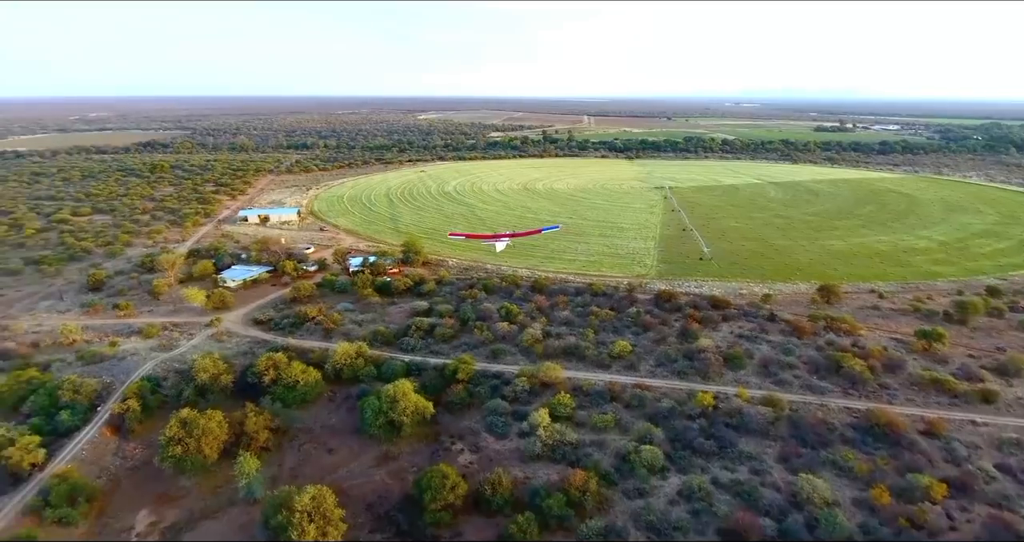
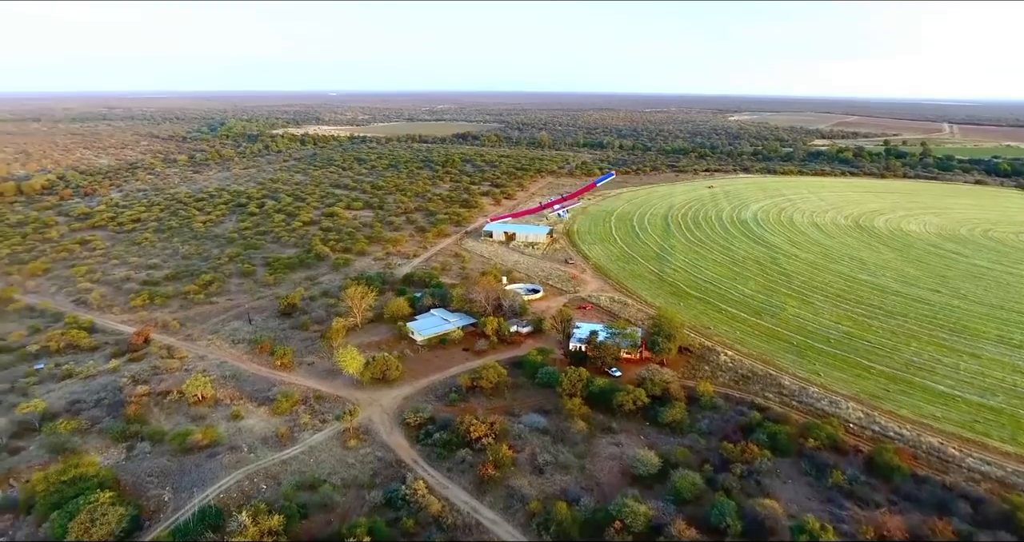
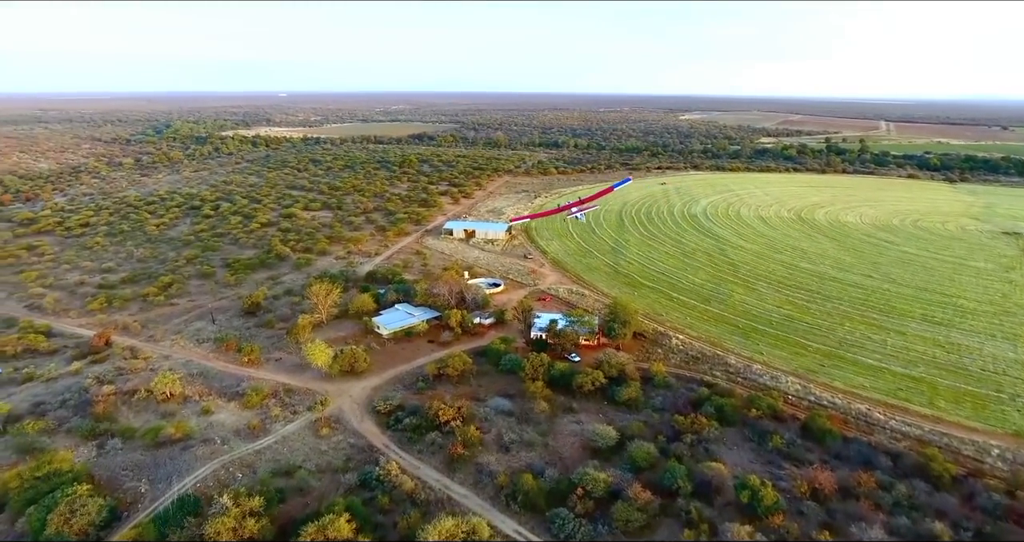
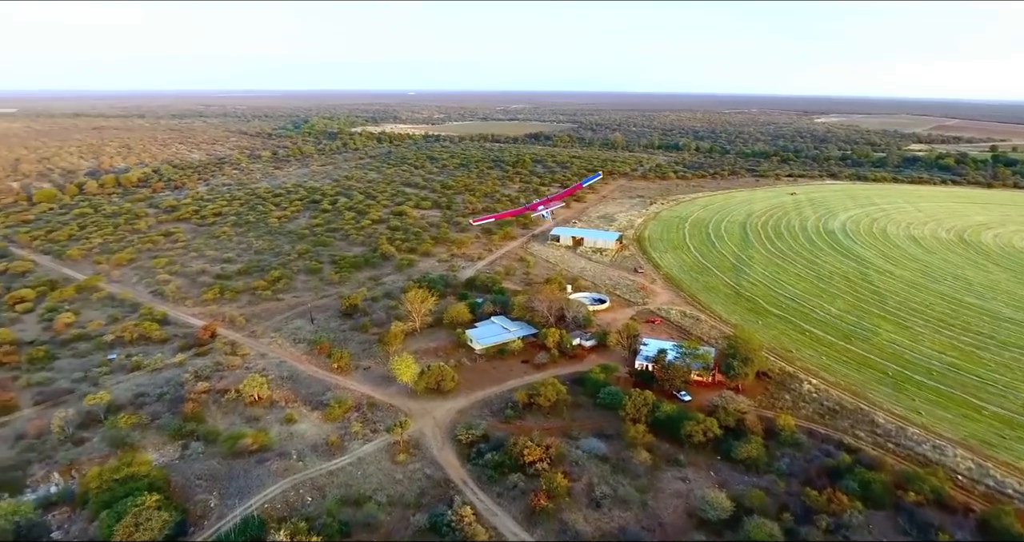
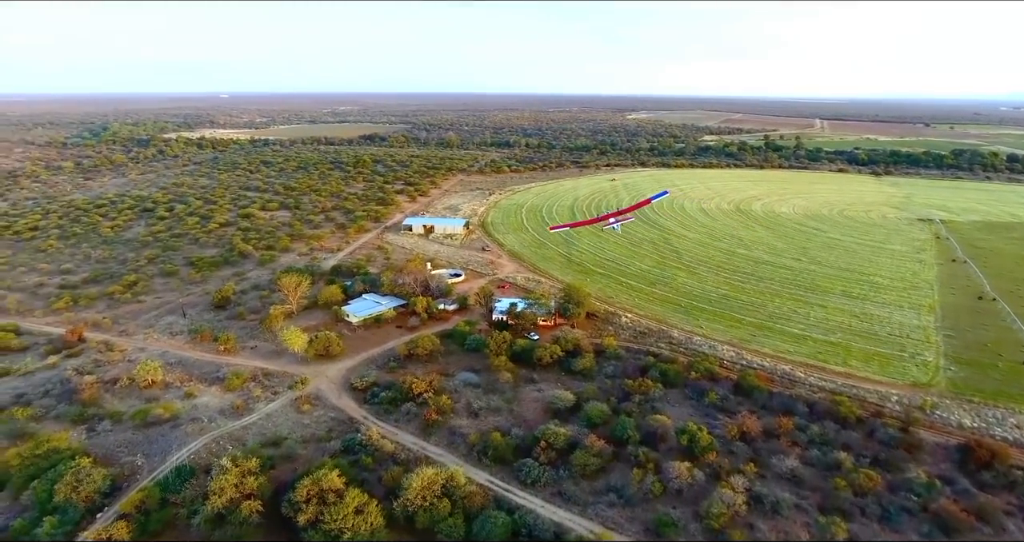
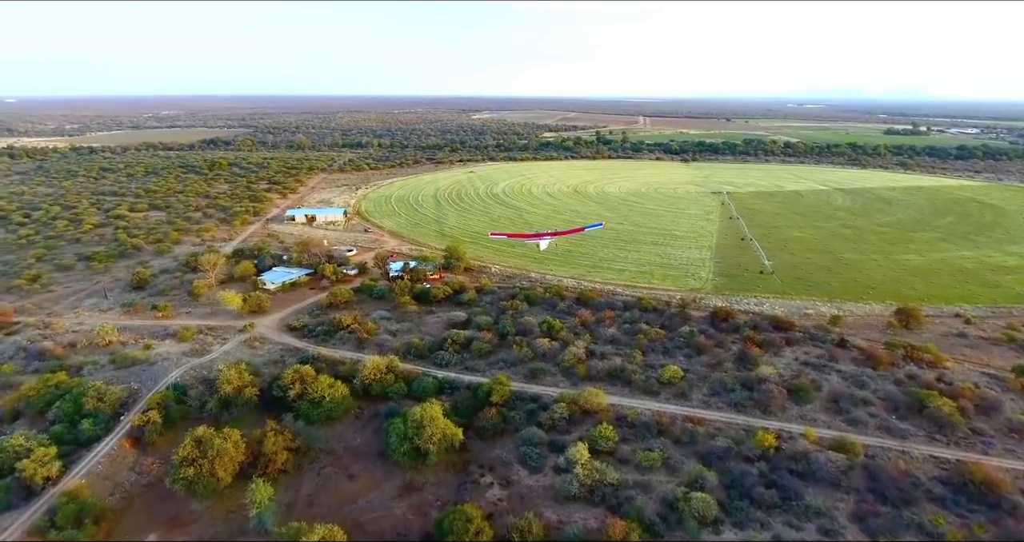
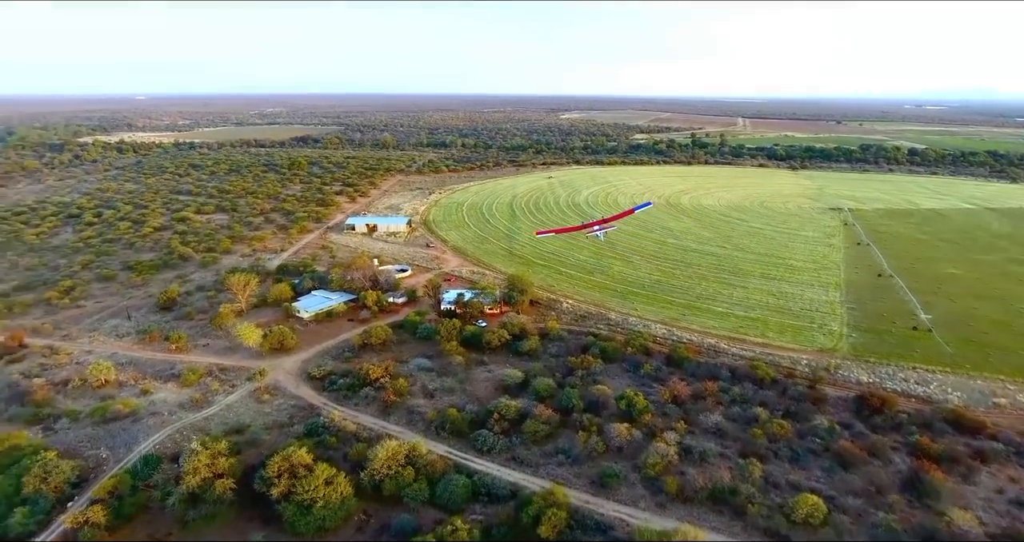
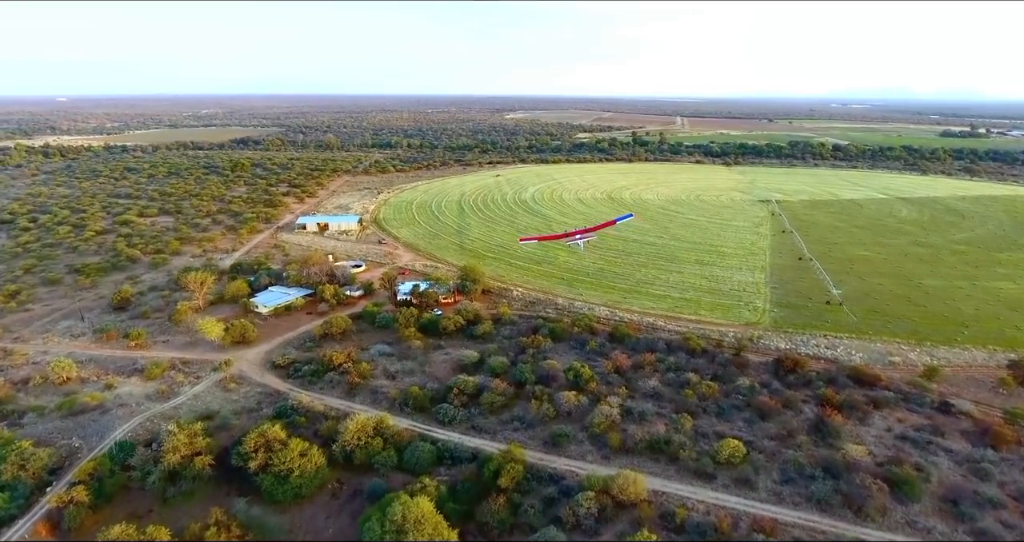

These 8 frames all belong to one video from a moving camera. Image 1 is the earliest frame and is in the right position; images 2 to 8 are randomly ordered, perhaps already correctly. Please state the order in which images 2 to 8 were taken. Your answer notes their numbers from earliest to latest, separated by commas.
6, 8, 7, 5, 3, 2, 4
